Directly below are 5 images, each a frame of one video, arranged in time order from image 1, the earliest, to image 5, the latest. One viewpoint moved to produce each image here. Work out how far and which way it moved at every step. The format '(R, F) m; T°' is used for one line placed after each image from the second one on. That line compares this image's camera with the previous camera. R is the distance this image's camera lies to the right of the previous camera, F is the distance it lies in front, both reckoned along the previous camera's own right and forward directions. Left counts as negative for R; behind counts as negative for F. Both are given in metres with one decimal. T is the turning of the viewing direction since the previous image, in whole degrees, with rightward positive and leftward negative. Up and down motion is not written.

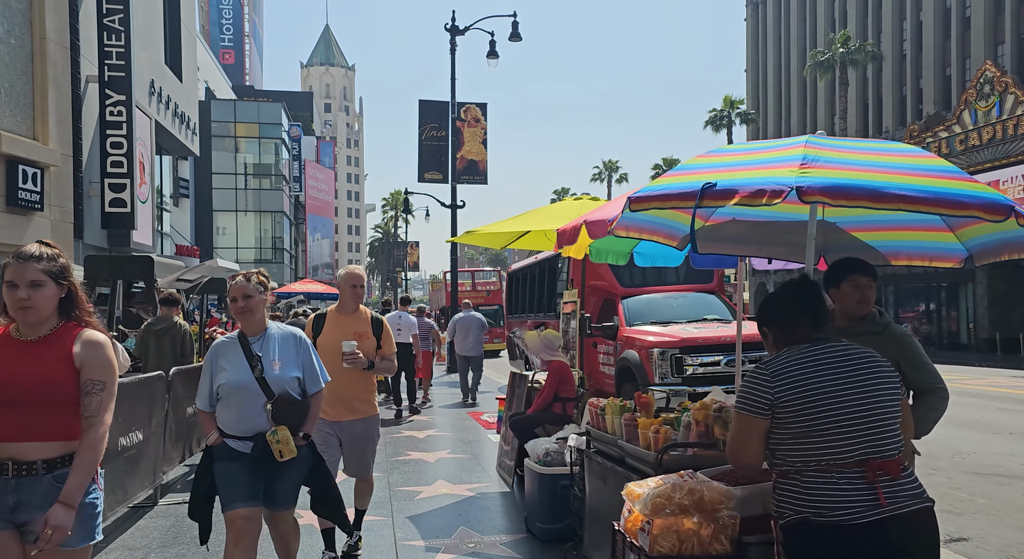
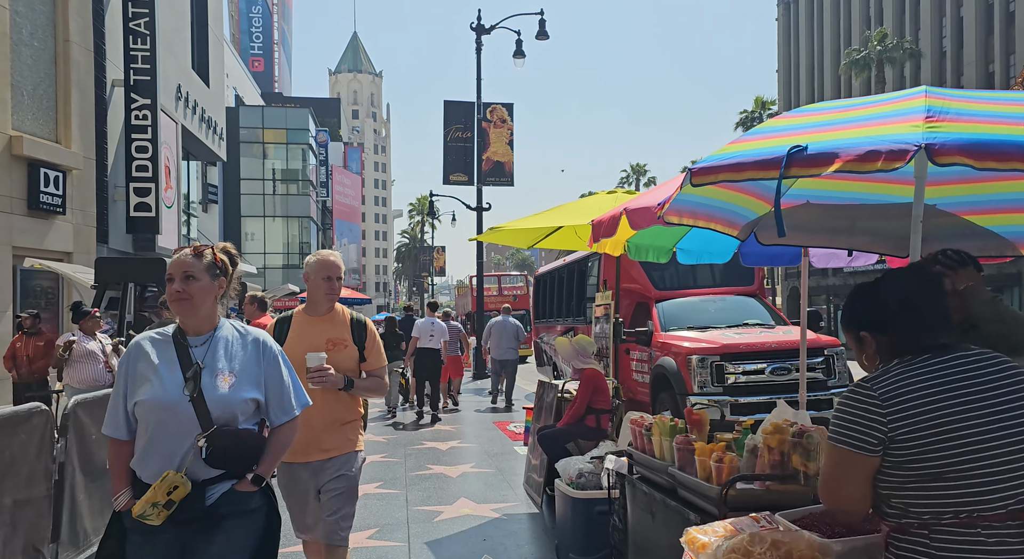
(0.0, +0.6) m; -2°
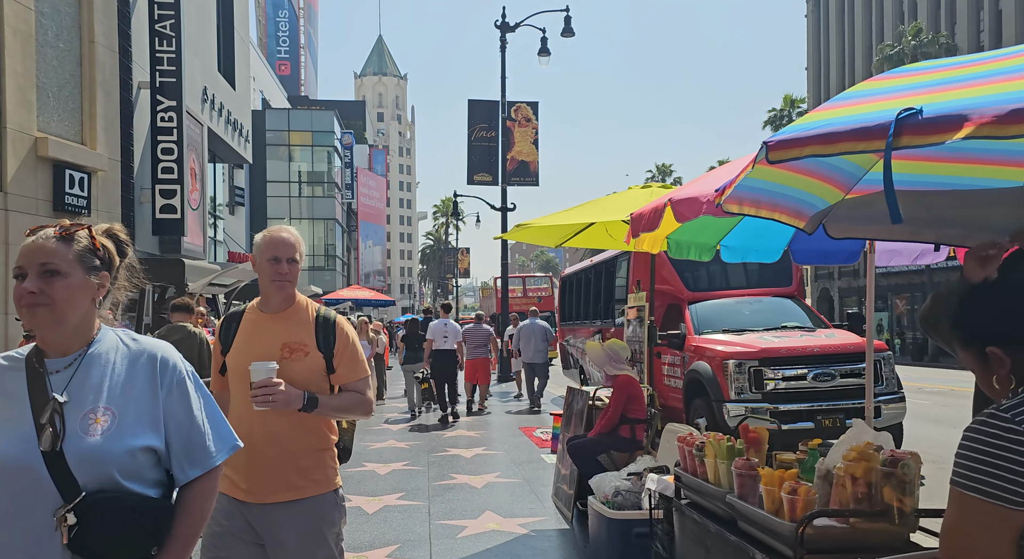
(0.0, +0.4) m; -2°
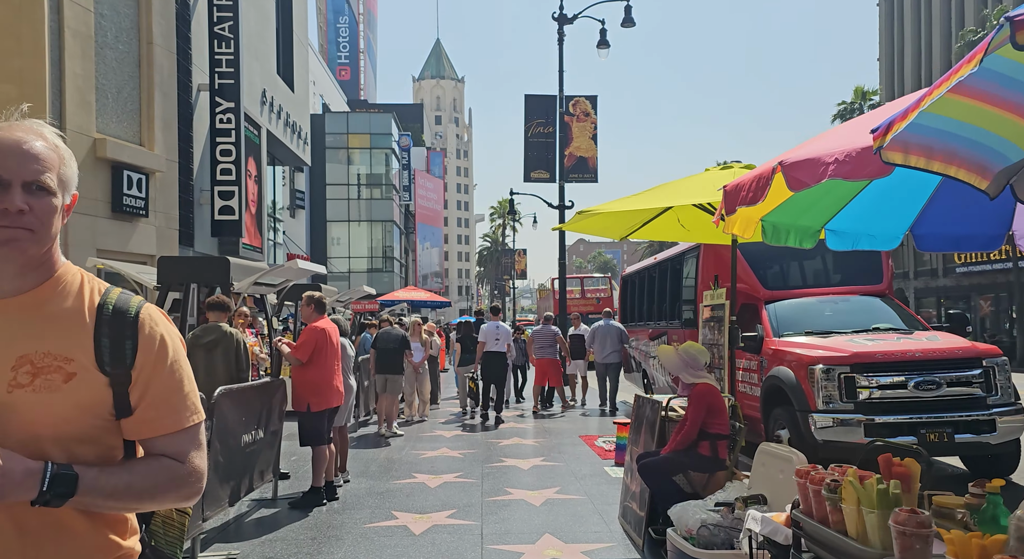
(0.0, +0.8) m; -4°
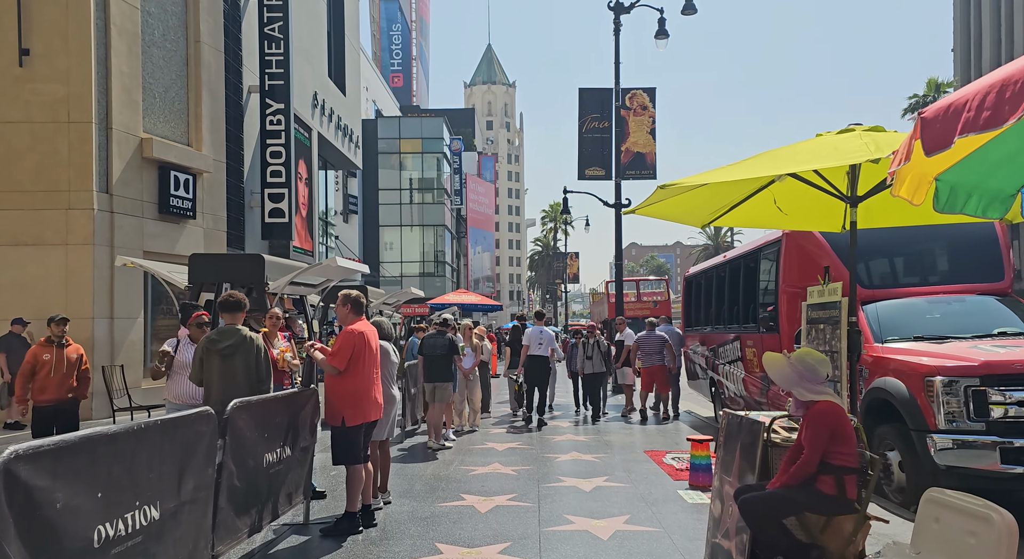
(-0.1, +1.1) m; -3°
